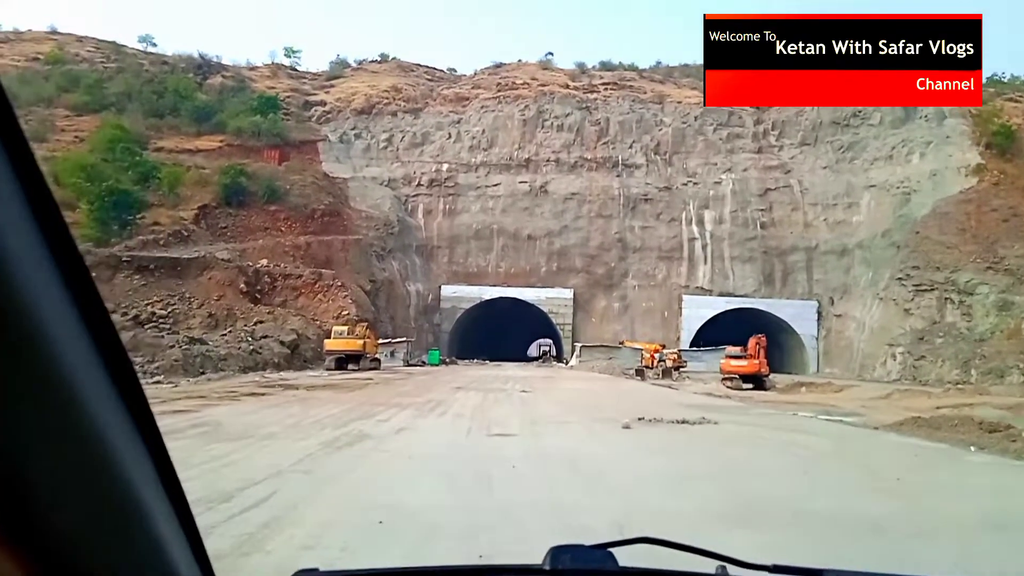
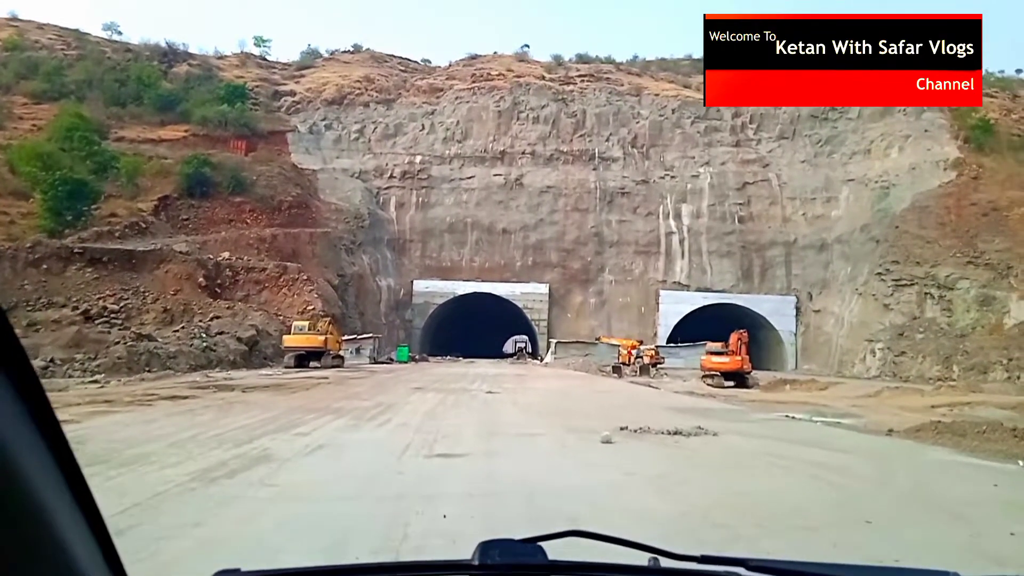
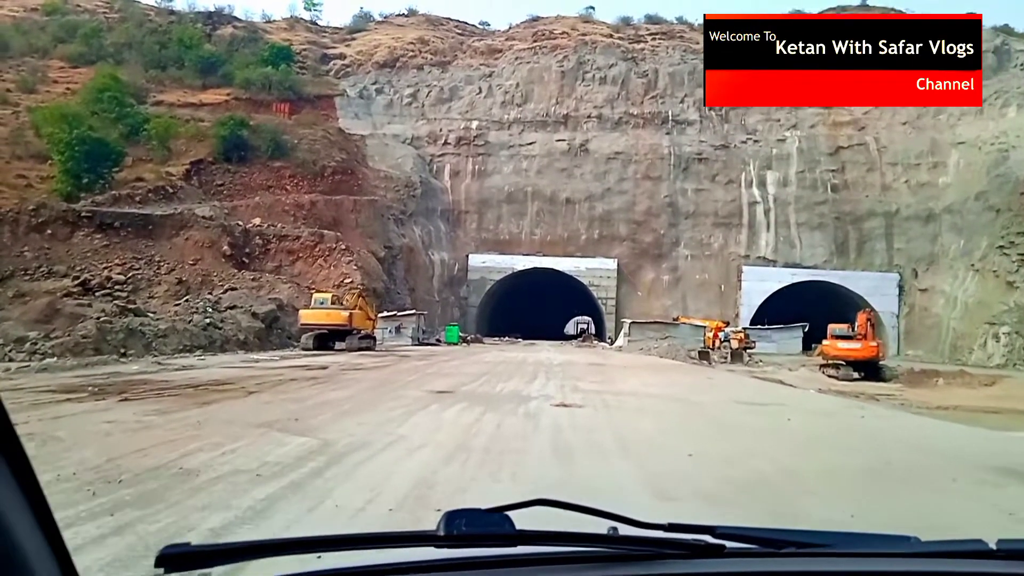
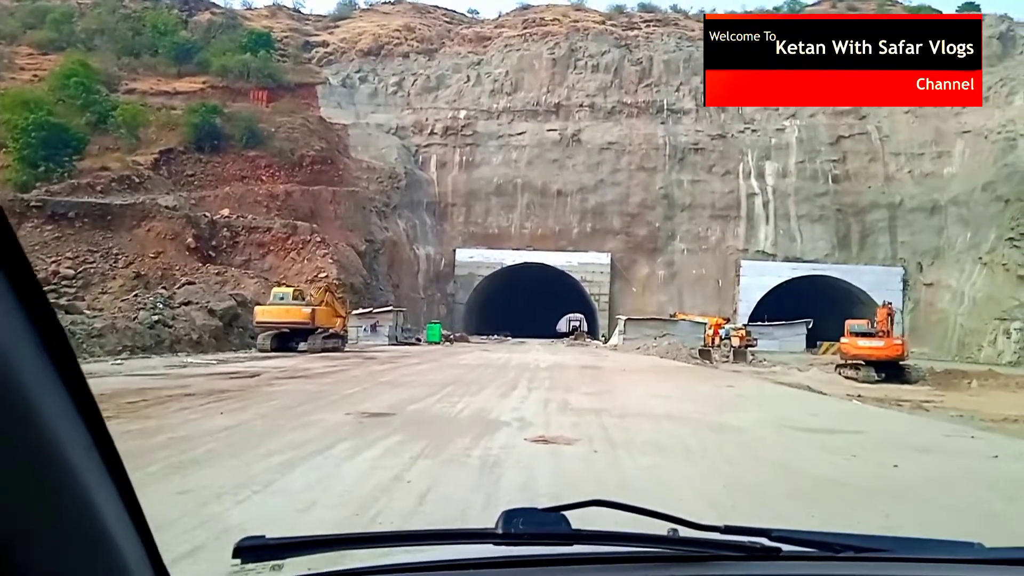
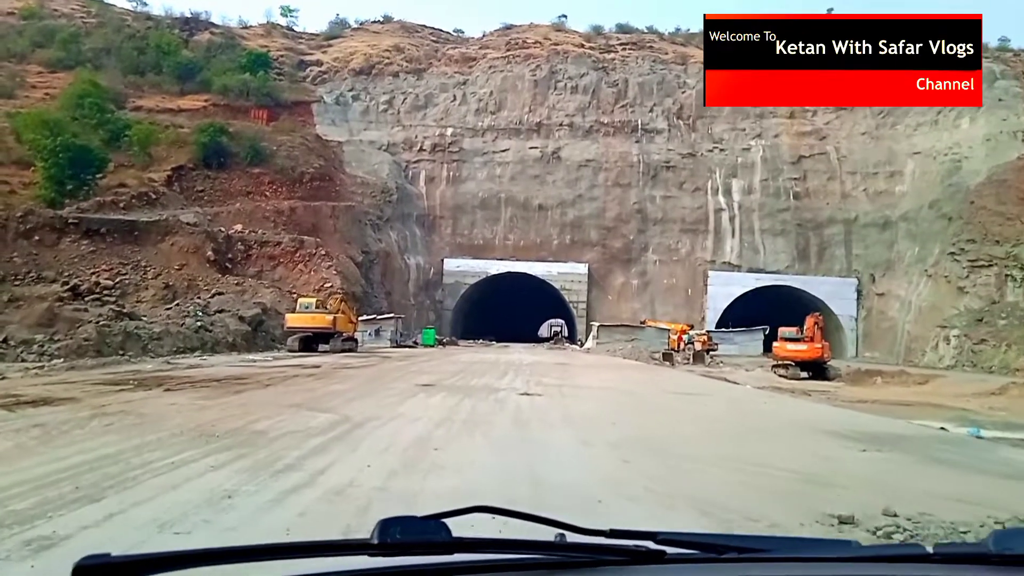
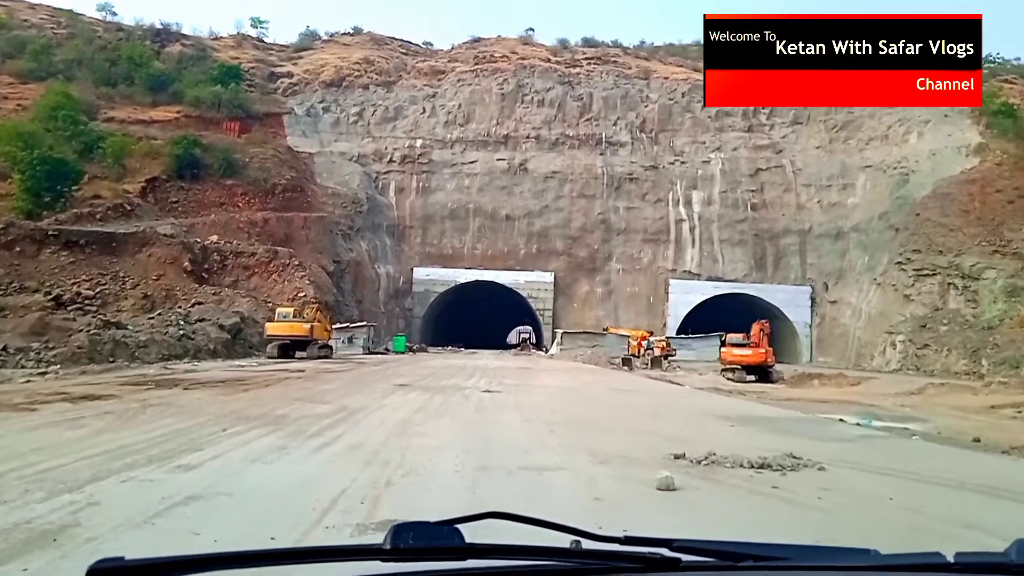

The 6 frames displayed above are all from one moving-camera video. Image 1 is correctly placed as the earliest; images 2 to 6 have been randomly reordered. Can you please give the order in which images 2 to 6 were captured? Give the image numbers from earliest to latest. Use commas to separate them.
2, 6, 5, 3, 4
